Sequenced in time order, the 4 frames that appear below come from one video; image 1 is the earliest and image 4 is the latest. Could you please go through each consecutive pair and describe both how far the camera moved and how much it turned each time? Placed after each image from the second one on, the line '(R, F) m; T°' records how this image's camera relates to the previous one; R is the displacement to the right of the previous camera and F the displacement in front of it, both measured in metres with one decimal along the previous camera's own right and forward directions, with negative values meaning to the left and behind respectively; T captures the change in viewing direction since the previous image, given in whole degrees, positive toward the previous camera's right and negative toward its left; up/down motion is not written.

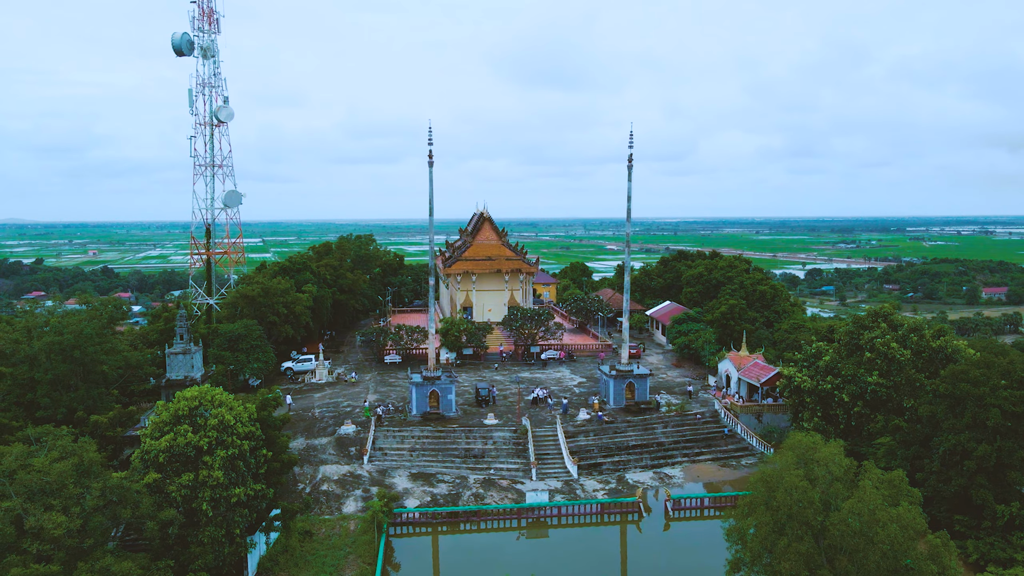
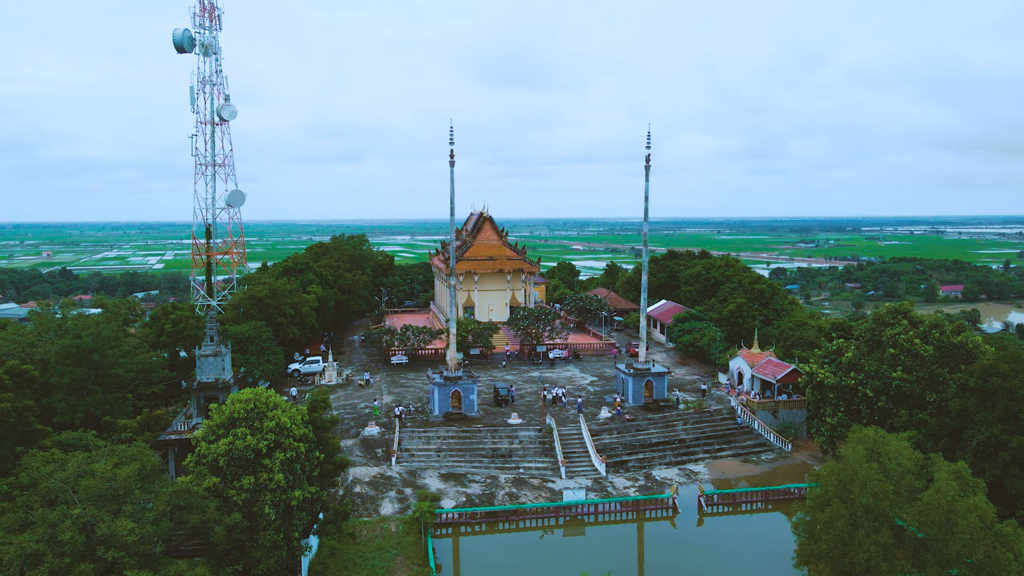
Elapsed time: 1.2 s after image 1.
(-1.9, 0.0) m; +2°
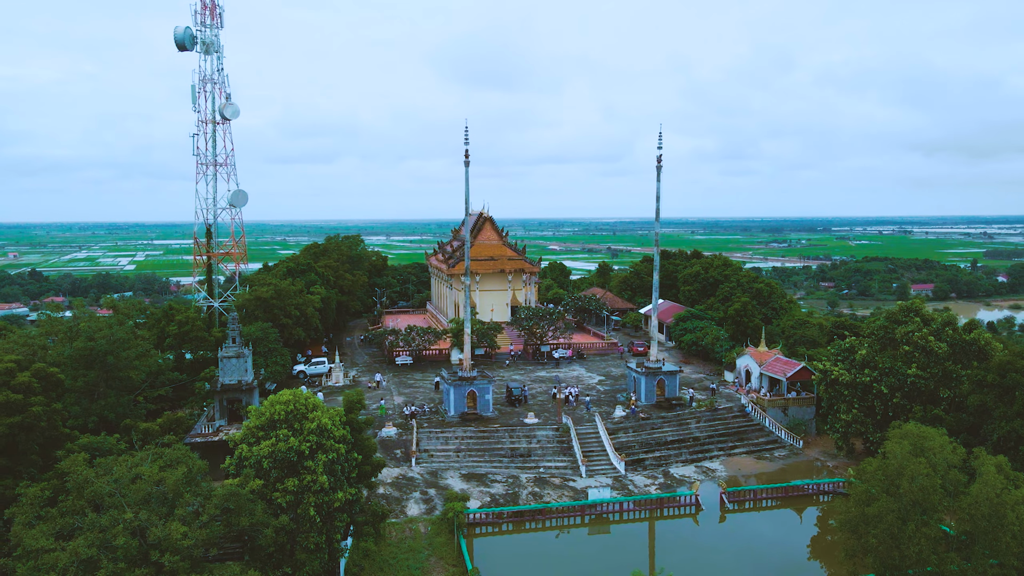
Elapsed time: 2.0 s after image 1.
(-1.3, 0.0) m; +2°
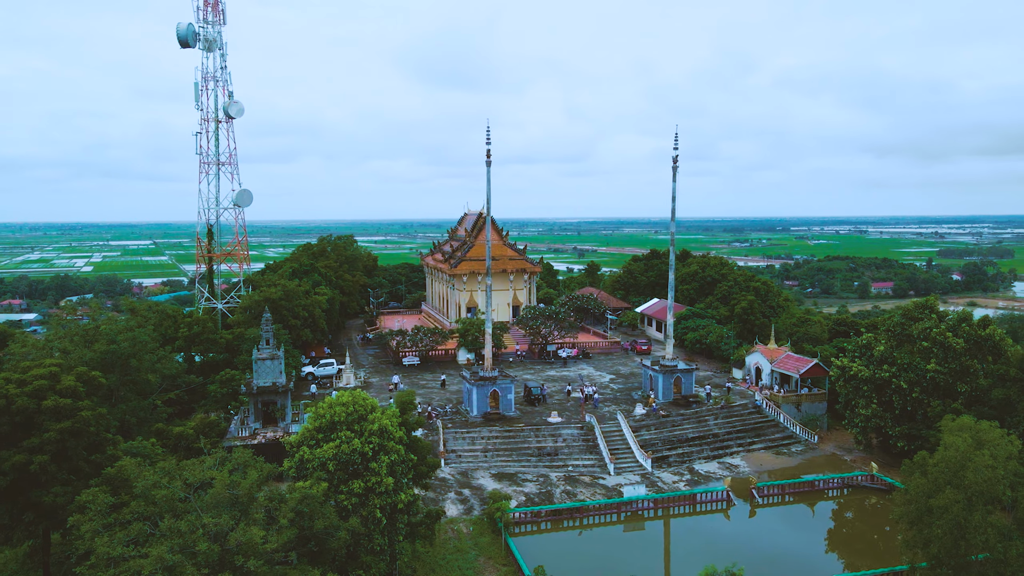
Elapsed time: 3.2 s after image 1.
(-1.9, 0.0) m; +2°
